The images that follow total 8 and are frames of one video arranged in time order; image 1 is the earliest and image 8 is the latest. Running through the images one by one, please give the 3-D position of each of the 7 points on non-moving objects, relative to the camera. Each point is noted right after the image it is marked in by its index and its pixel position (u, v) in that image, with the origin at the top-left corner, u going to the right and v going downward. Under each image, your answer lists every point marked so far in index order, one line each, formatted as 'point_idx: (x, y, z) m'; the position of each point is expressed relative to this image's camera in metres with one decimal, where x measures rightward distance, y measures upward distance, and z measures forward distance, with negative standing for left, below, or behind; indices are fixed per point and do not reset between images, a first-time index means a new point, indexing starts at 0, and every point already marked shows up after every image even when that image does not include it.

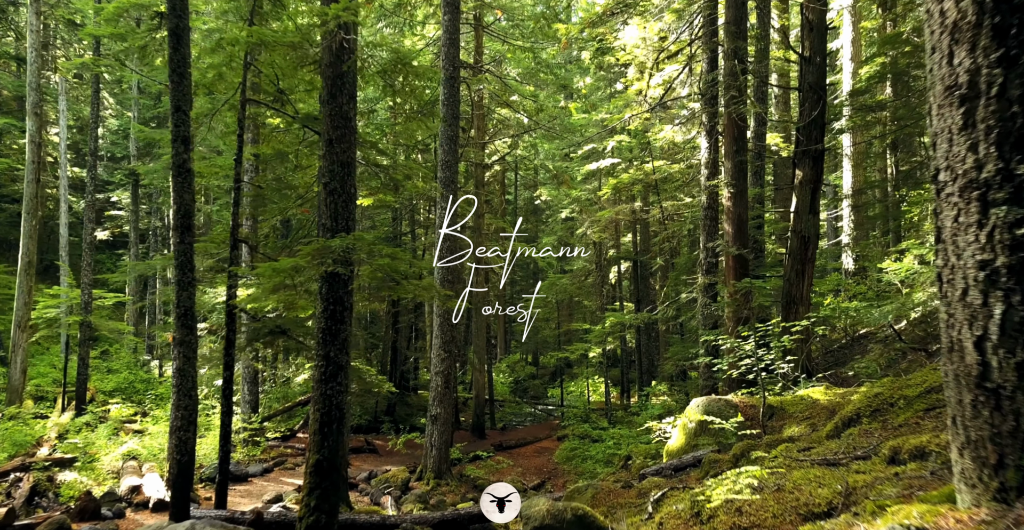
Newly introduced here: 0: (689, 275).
0: (+4.5, -0.2, +18.9) m
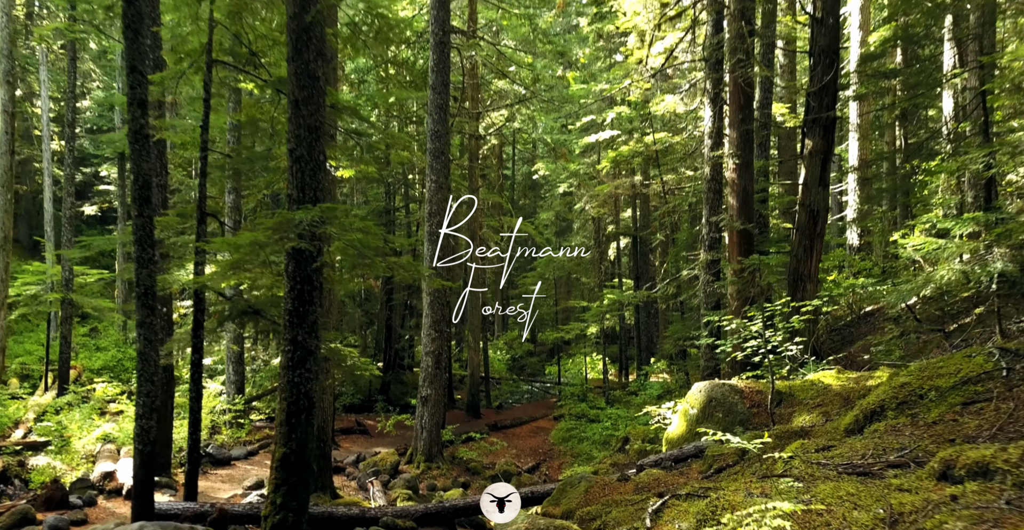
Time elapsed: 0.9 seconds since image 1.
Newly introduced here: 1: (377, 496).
0: (+4.3, +0.4, +18.2) m
1: (-2.2, -3.8, +12.2) m
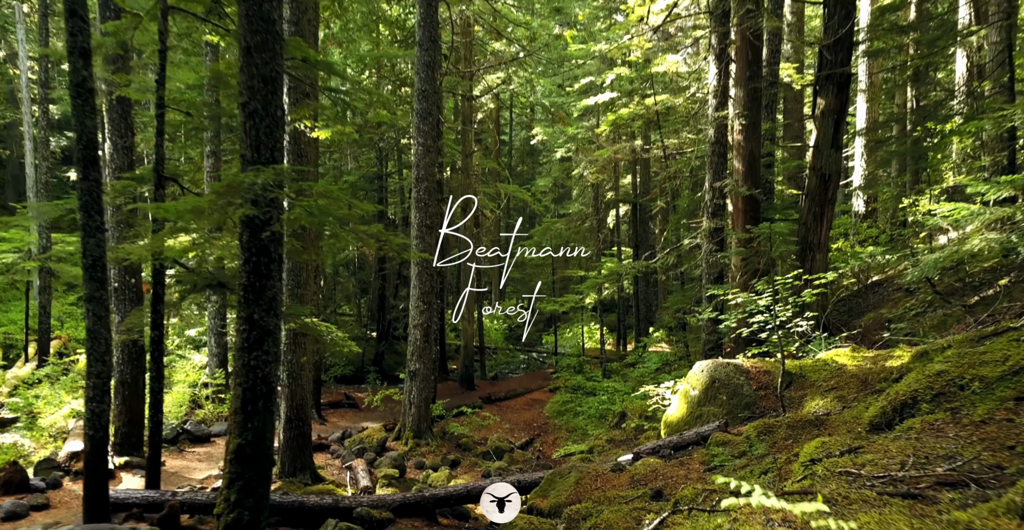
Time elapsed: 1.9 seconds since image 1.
0: (+4.2, +1.1, +17.4) m
1: (-2.4, -3.3, +11.7) m
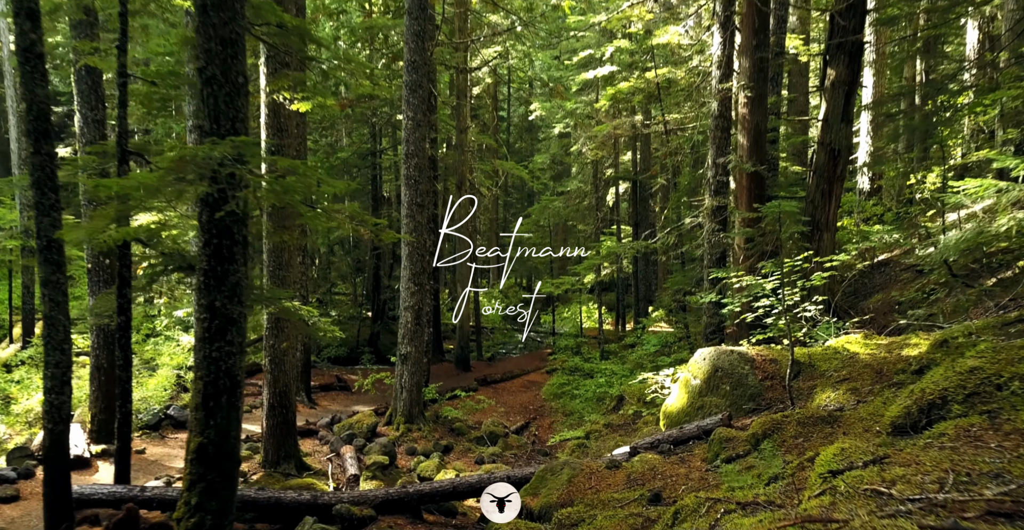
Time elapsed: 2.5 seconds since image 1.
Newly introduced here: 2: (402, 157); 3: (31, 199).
0: (+4.1, +1.6, +16.8) m
1: (-2.5, -3.0, +11.2) m
2: (-2.0, +2.0, +13.7) m
3: (-4.4, +0.6, +6.8) m
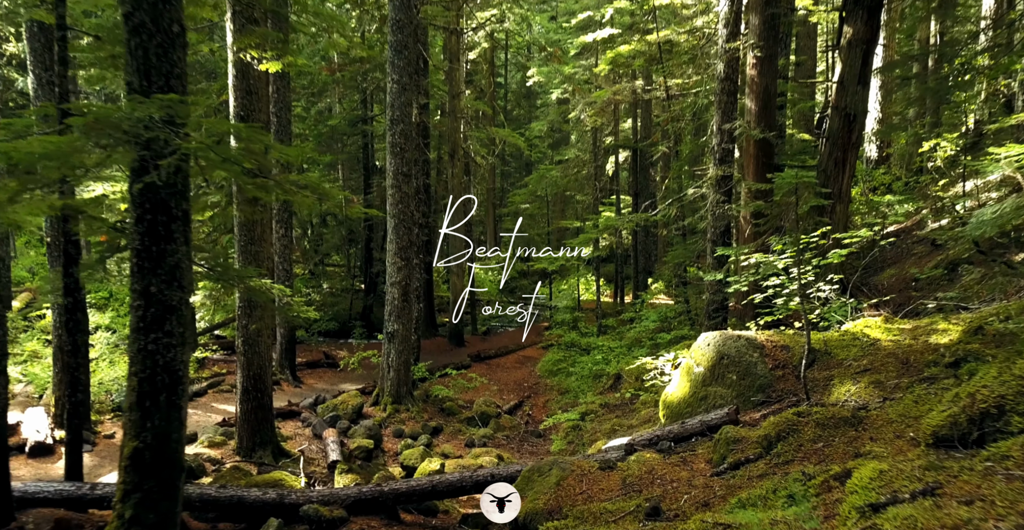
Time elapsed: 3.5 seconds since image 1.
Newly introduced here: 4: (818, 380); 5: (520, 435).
0: (+4.0, +2.2, +16.1) m
1: (-2.6, -2.7, +10.6) m
2: (-2.2, +2.5, +12.9) m
3: (-4.5, +0.8, +6.1) m
4: (+2.6, -1.0, +6.3) m
5: (+0.1, -2.9, +12.8) m
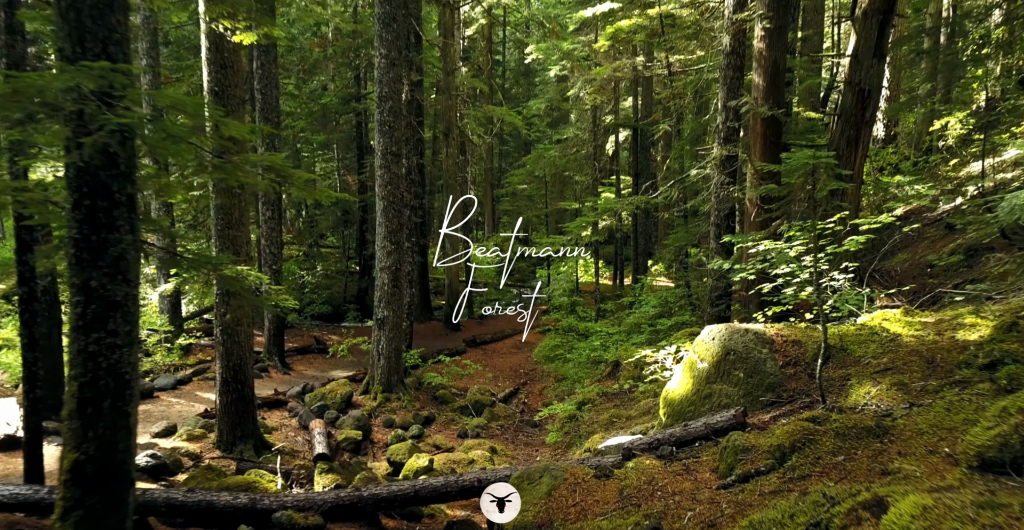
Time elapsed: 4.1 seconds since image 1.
0: (+3.9, +2.5, +15.5) m
1: (-2.7, -2.4, +10.2) m
2: (-2.2, +2.7, +12.3) m
3: (-4.6, +0.9, +5.5) m
4: (+2.5, -0.9, +5.8) m
5: (+0.1, -2.7, +12.4) m
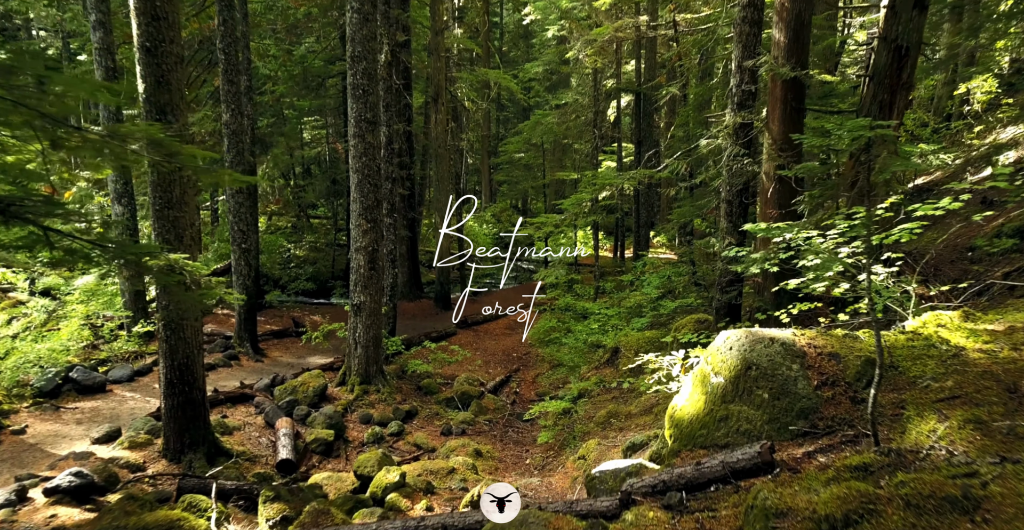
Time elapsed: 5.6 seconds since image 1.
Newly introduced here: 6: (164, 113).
0: (+3.7, +3.0, +14.2) m
1: (-2.9, -2.2, +9.1) m
2: (-2.4, +3.0, +11.1) m
3: (-4.8, +0.9, +4.3) m
4: (+2.3, -0.9, +4.7) m
5: (-0.1, -2.4, +11.3) m
6: (-3.6, +1.6, +7.8) m
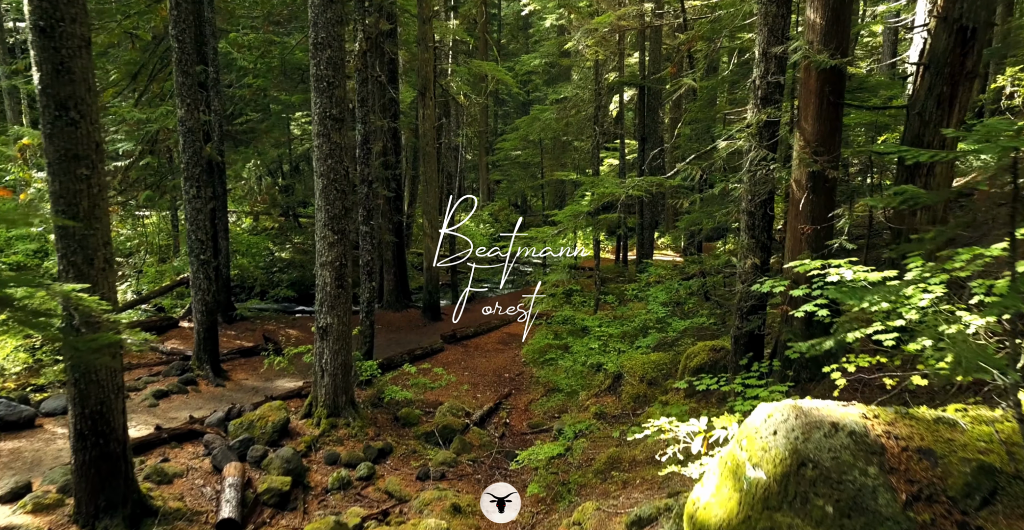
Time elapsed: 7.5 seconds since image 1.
0: (+3.6, +2.7, +12.7) m
1: (-3.0, -2.5, +7.8) m
2: (-2.6, +2.8, +9.6) m
3: (-5.0, +0.6, +2.9) m
4: (+2.1, -1.2, +3.3) m
5: (-0.3, -2.6, +9.9) m
6: (-3.8, +1.3, +6.3) m
